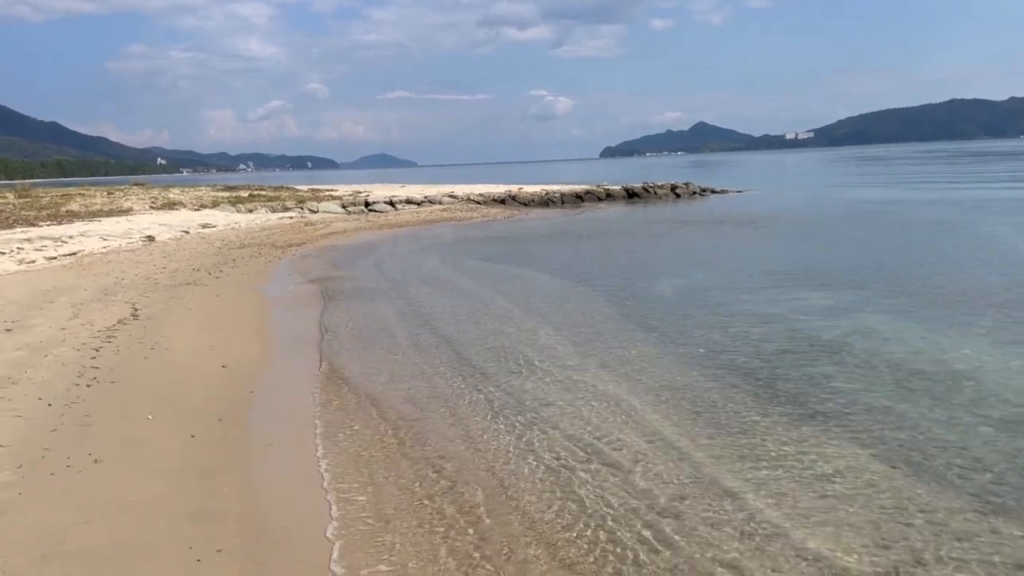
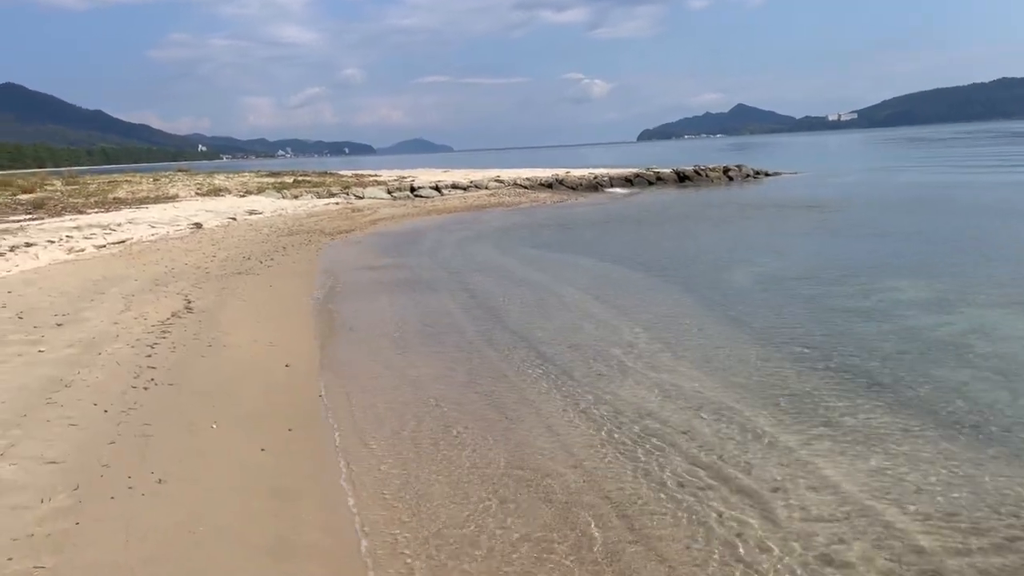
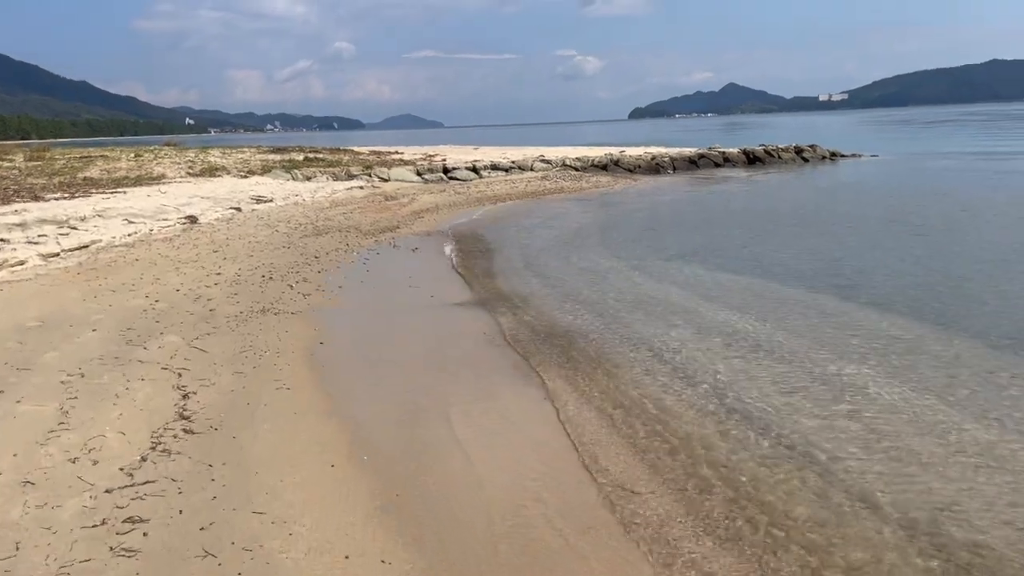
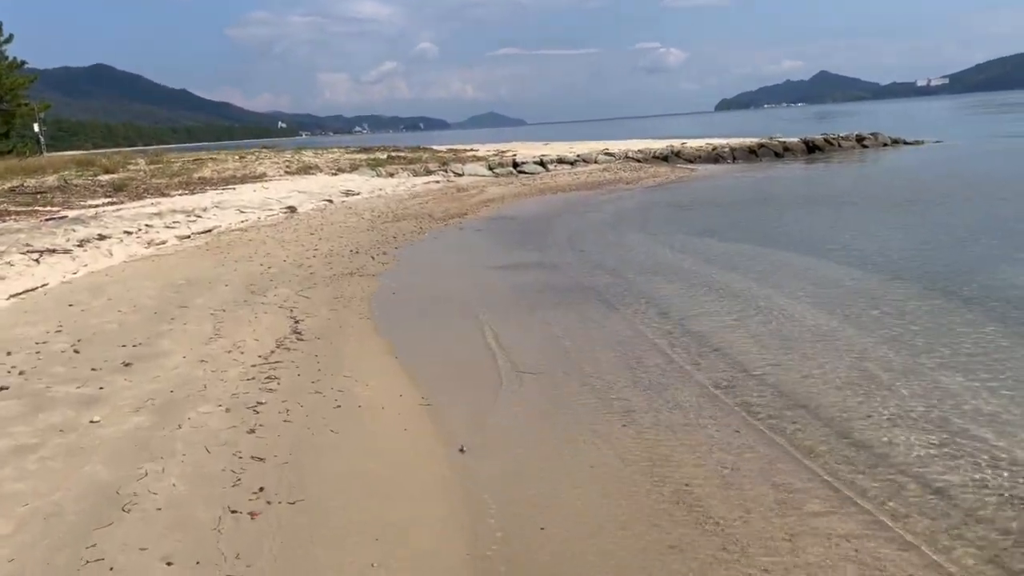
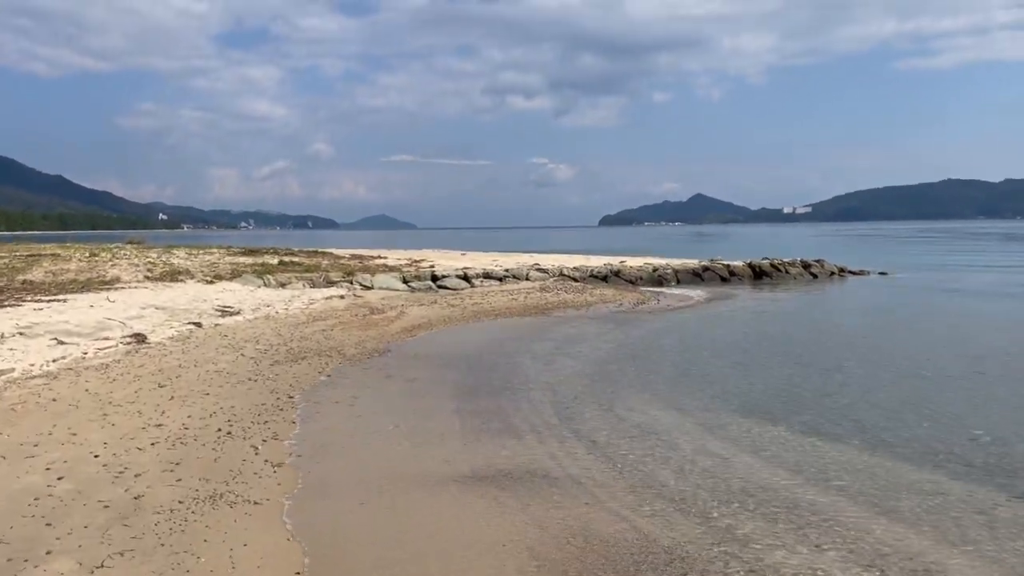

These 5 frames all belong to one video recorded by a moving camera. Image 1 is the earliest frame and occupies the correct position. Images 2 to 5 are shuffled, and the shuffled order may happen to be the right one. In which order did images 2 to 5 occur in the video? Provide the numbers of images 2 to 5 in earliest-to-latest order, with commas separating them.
2, 4, 3, 5
